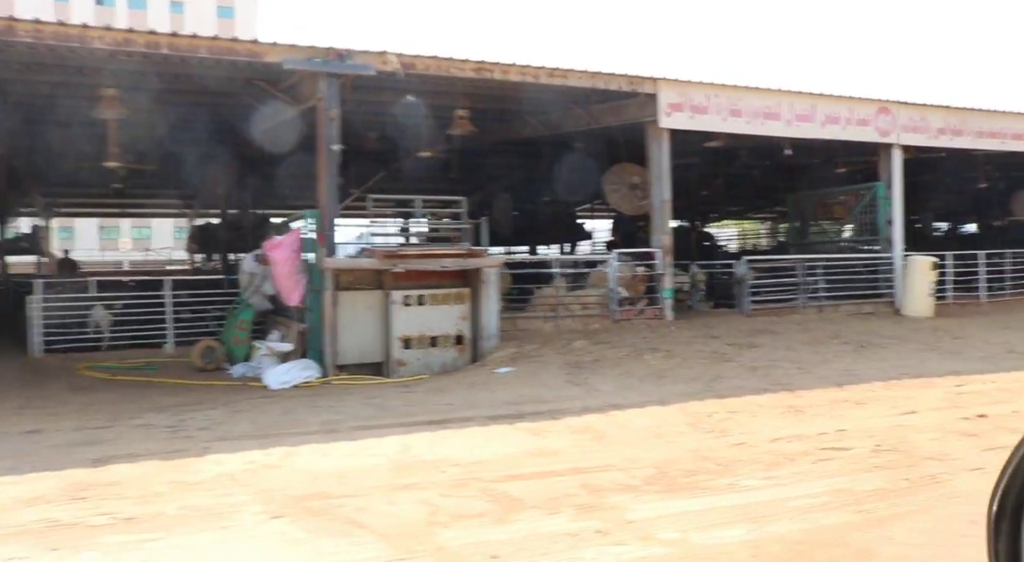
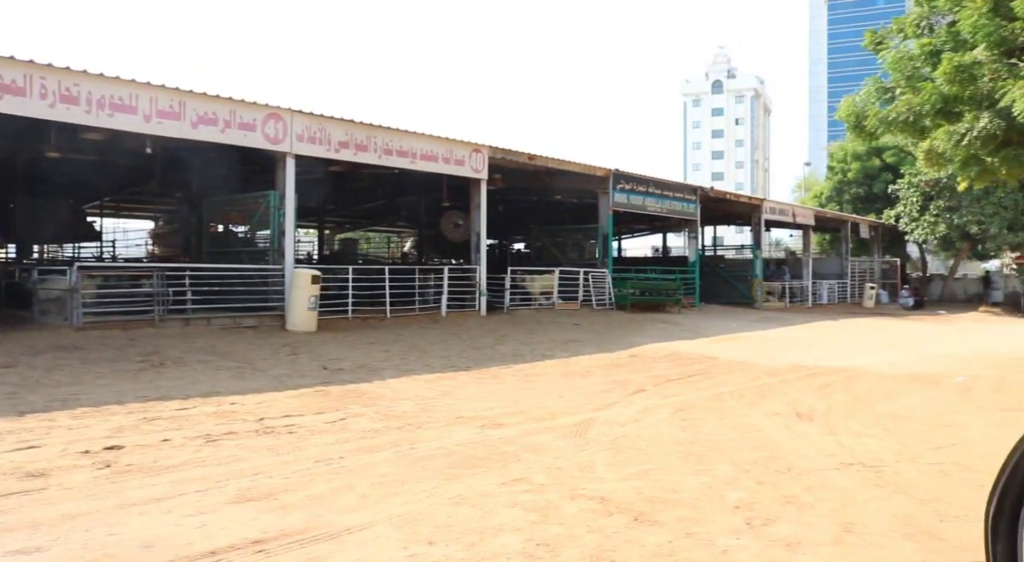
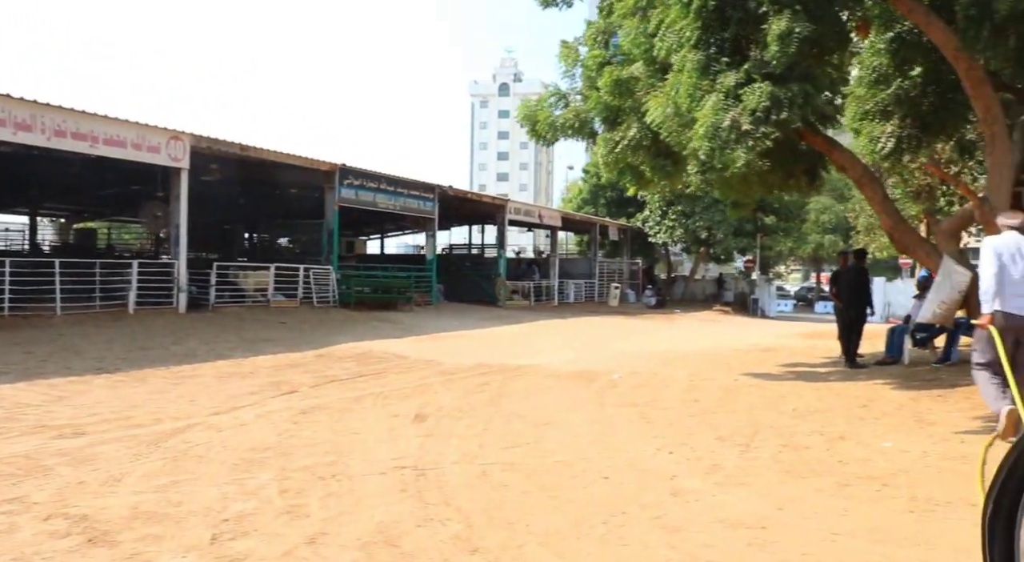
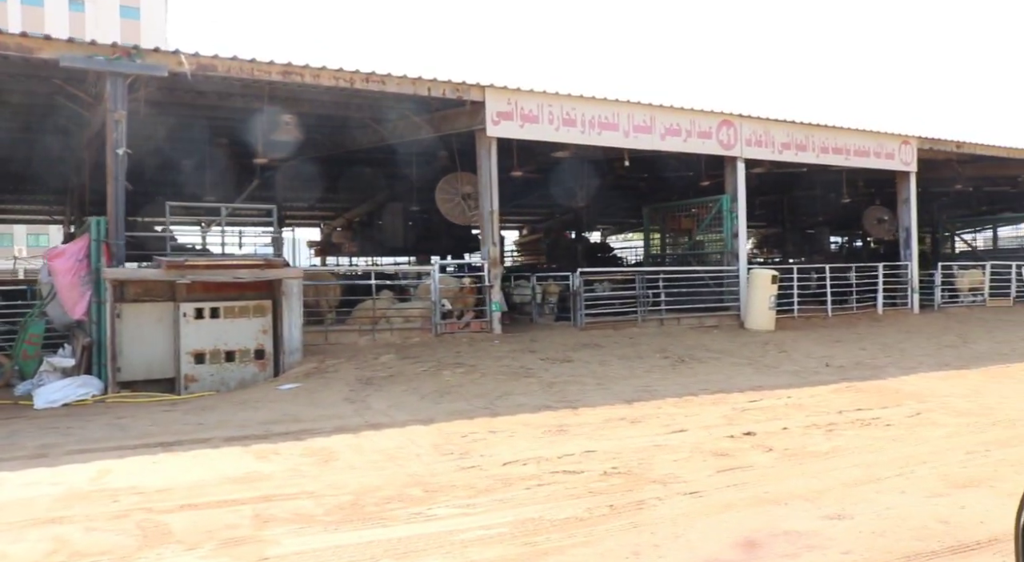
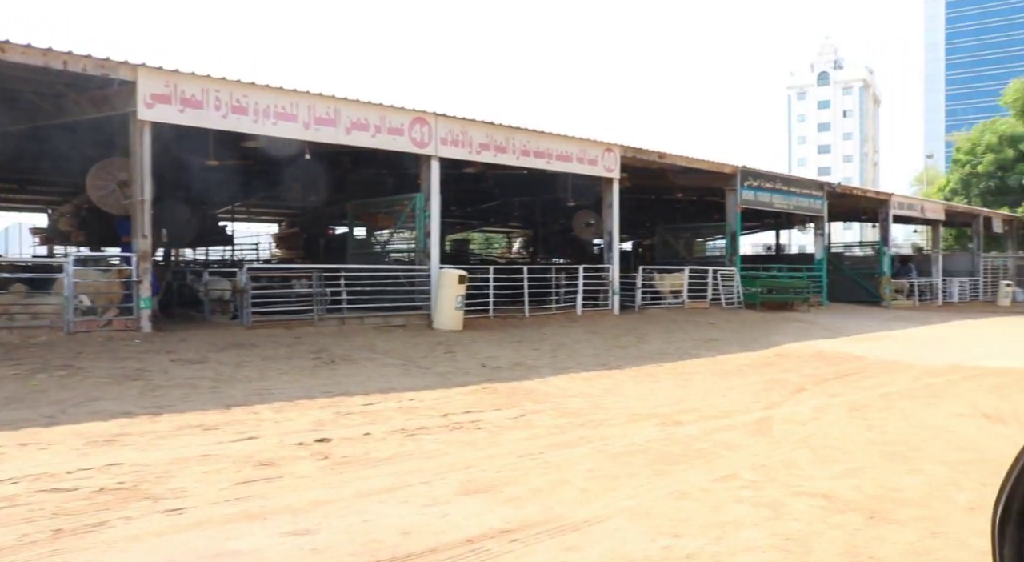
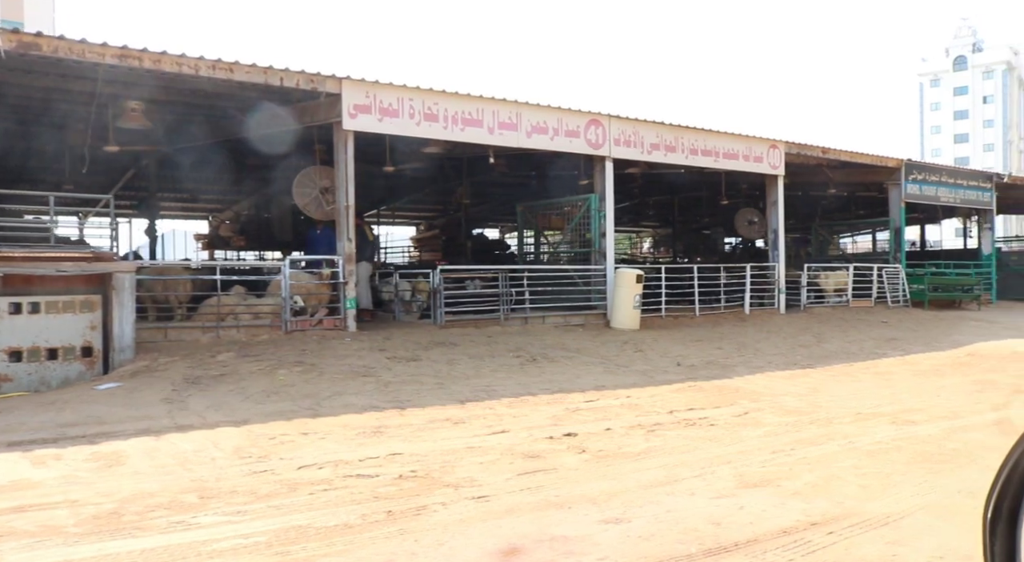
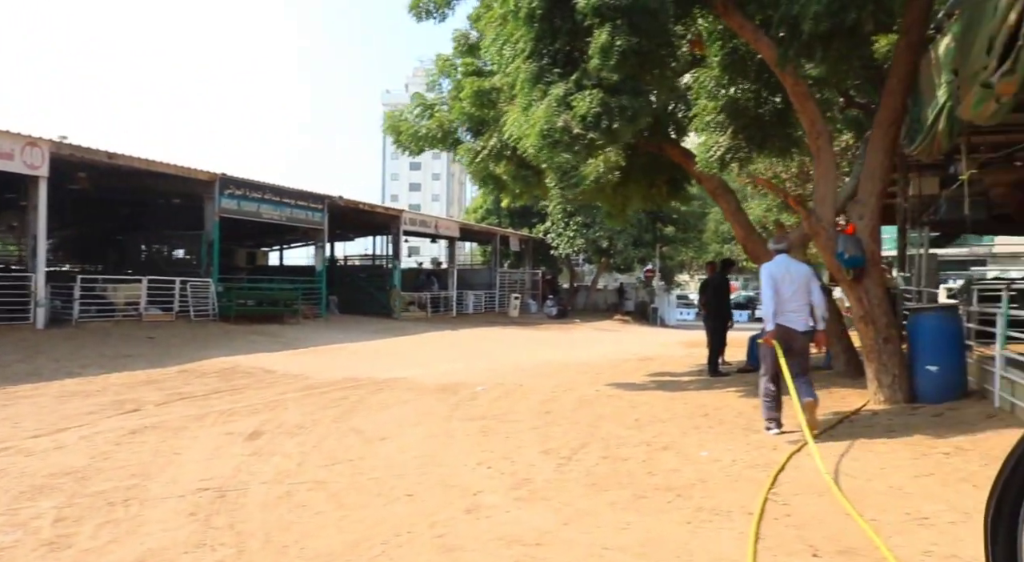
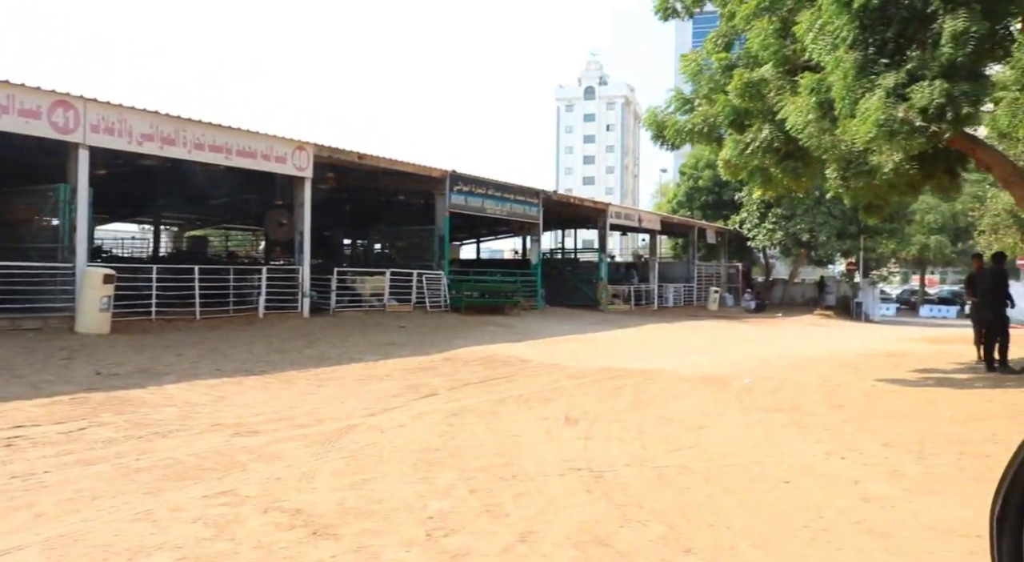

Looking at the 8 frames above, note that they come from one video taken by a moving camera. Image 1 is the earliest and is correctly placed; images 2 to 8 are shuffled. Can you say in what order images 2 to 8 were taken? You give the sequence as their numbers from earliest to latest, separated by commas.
4, 6, 5, 2, 8, 3, 7
